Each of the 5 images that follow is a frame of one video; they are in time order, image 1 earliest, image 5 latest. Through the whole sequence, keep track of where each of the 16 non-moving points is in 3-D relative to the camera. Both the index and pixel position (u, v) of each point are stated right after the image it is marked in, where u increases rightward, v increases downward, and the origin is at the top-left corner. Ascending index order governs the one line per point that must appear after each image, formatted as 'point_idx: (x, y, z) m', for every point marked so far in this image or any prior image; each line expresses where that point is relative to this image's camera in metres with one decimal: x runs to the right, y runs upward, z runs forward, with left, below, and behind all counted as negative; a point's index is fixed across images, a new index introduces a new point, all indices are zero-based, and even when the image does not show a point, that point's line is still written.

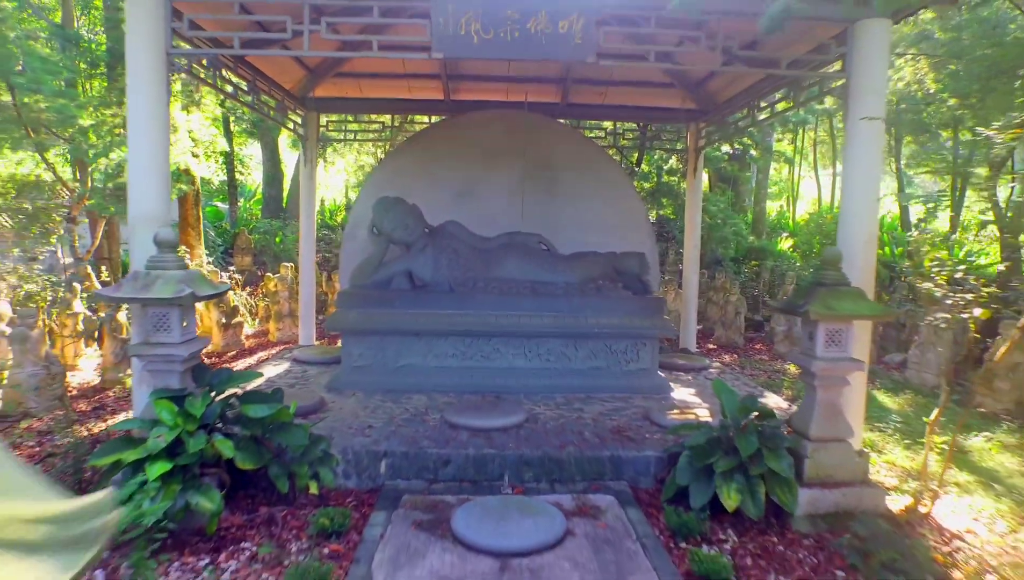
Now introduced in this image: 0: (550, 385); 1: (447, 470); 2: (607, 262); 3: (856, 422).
0: (+0.2, -0.5, +4.3) m
1: (-0.2, -0.7, +3.2) m
2: (+0.5, +0.2, +4.8) m
3: (+1.3, -0.5, +3.3) m
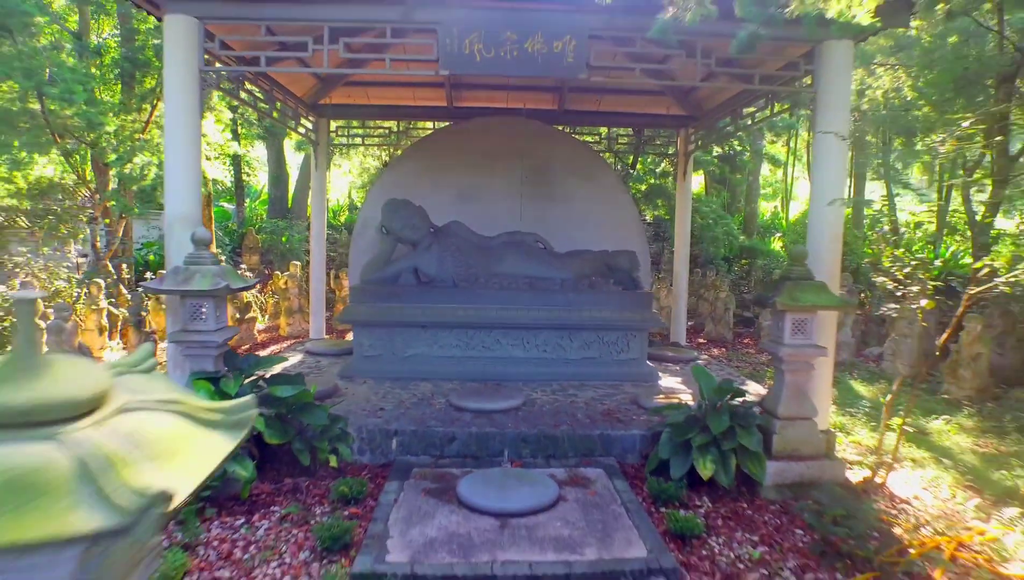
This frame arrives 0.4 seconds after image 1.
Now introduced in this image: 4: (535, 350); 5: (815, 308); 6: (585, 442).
0: (+0.2, -0.4, +4.7) m
1: (-0.2, -0.6, +3.6) m
2: (+0.5, +0.2, +5.1) m
3: (+1.3, -0.5, +3.6) m
4: (+0.1, -0.3, +4.7) m
5: (+1.1, -0.1, +3.3) m
6: (+0.3, -0.6, +3.6) m
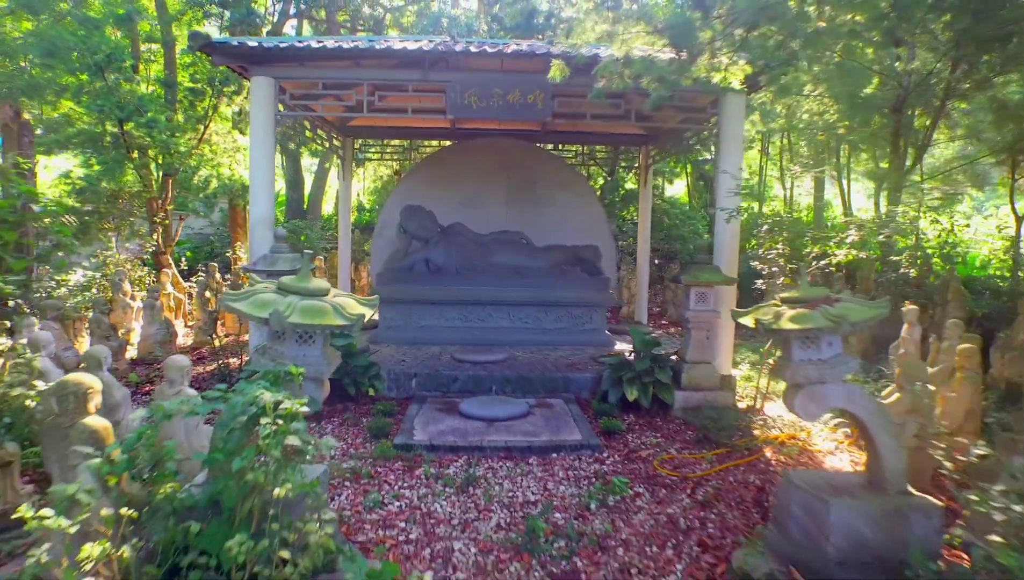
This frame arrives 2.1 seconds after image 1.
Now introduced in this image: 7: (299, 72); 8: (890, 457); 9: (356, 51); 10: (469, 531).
0: (+0.1, -0.3, +6.1) m
1: (-0.3, -0.5, +5.0) m
2: (+0.4, +0.3, +6.5) m
3: (+1.2, -0.4, +5.0) m
4: (0.0, -0.2, +6.2) m
5: (+1.0, 0.0, +4.7) m
6: (+0.2, -0.5, +5.0) m
7: (-1.2, +1.2, +5.0) m
8: (+1.0, -0.5, +2.4) m
9: (-0.8, +1.3, +4.8) m
10: (-0.1, -0.8, +2.8) m
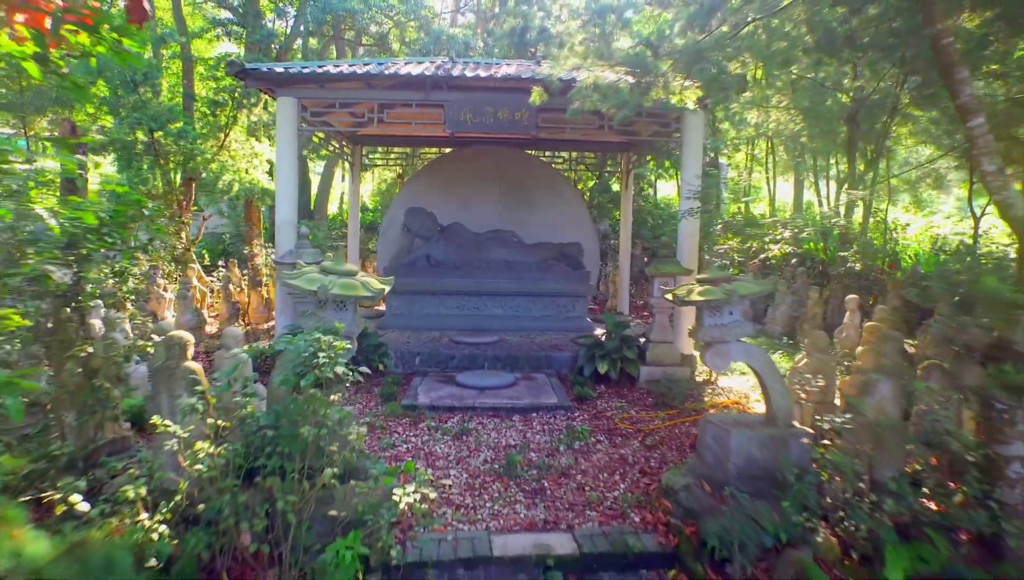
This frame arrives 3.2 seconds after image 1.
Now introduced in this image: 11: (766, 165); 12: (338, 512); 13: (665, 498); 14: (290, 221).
0: (0.0, -0.3, +6.9) m
1: (-0.4, -0.5, +5.8) m
2: (+0.4, +0.3, +7.3) m
3: (+1.1, -0.3, +5.8) m
4: (0.0, -0.2, +6.9) m
5: (+1.0, +0.1, +5.5) m
6: (+0.2, -0.4, +5.8) m
7: (-1.3, +1.3, +5.8) m
8: (+1.0, -0.4, +3.2) m
9: (-0.9, +1.3, +5.6) m
10: (-0.2, -0.7, +3.6) m
11: (+3.5, +1.7, +12.2) m
12: (-0.5, -0.6, +2.6) m
13: (+0.5, -0.7, +3.1) m
14: (-1.5, +0.5, +5.9) m
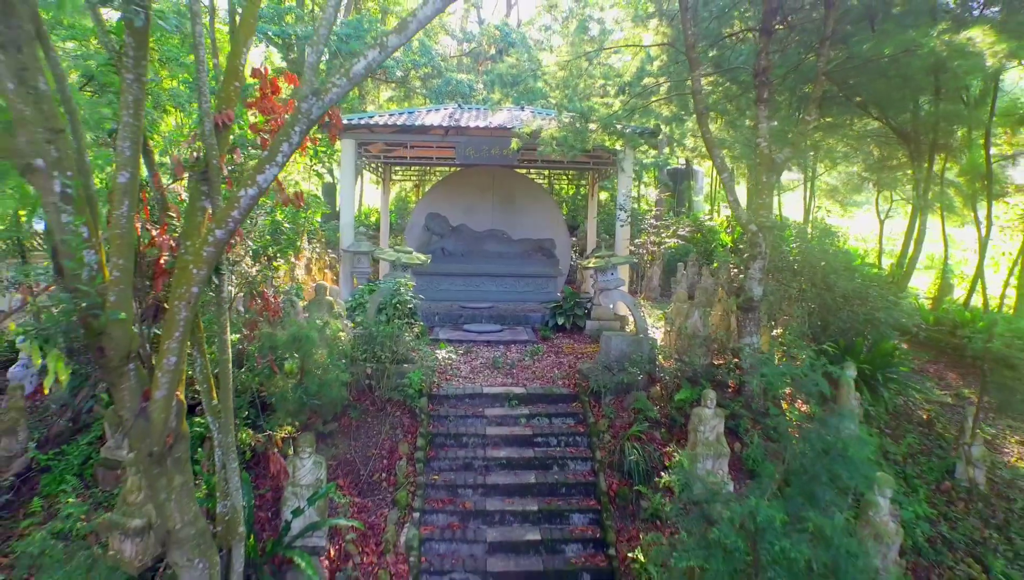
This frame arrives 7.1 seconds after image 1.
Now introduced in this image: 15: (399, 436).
0: (-0.1, -0.1, +9.6) m
1: (-0.5, -0.3, +8.5) m
2: (+0.3, +0.5, +10.0) m
3: (+1.0, -0.1, +8.5) m
4: (-0.1, 0.0, +9.6) m
5: (+0.9, +0.3, +8.1) m
6: (+0.1, -0.3, +8.5) m
7: (-1.4, +1.5, +8.4) m
8: (+0.8, -0.2, +5.9) m
9: (-1.0, +1.5, +8.3) m
10: (-0.3, -0.5, +6.3) m
11: (+3.4, +1.9, +14.8) m
12: (-0.6, -0.5, +5.2) m
13: (+0.4, -0.6, +5.8) m
14: (-1.6, +0.6, +8.6) m
15: (-0.6, -0.8, +4.9) m
